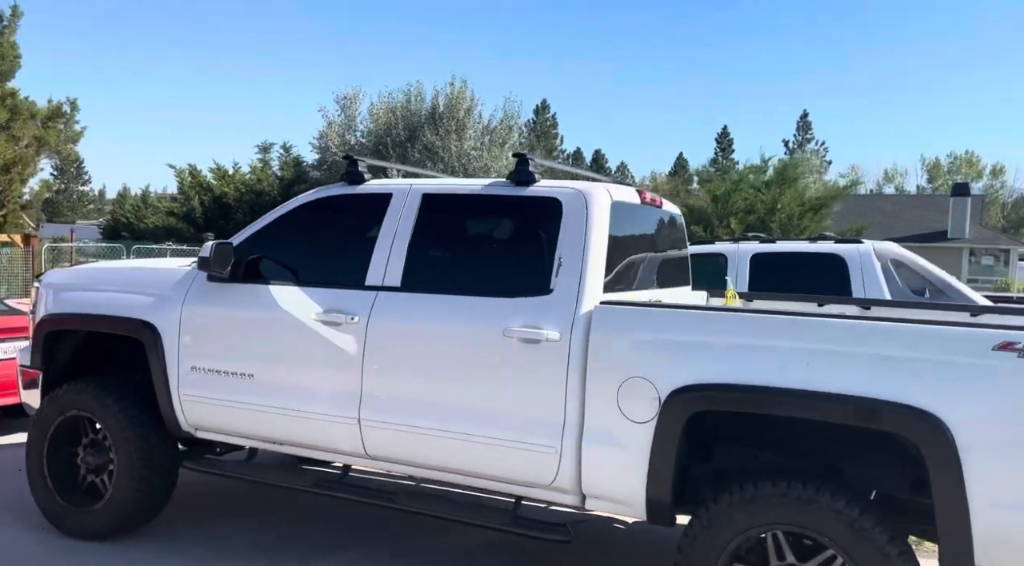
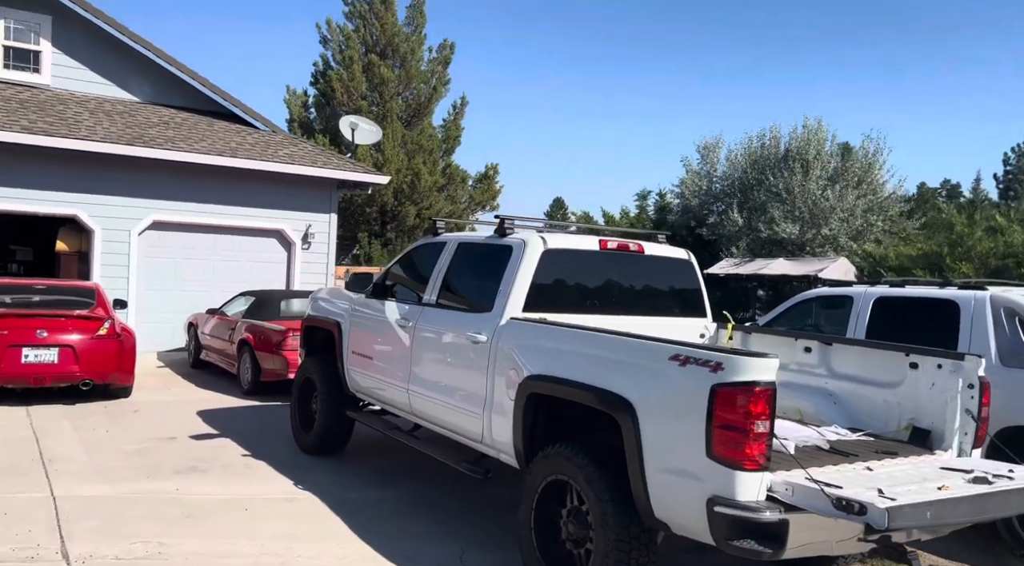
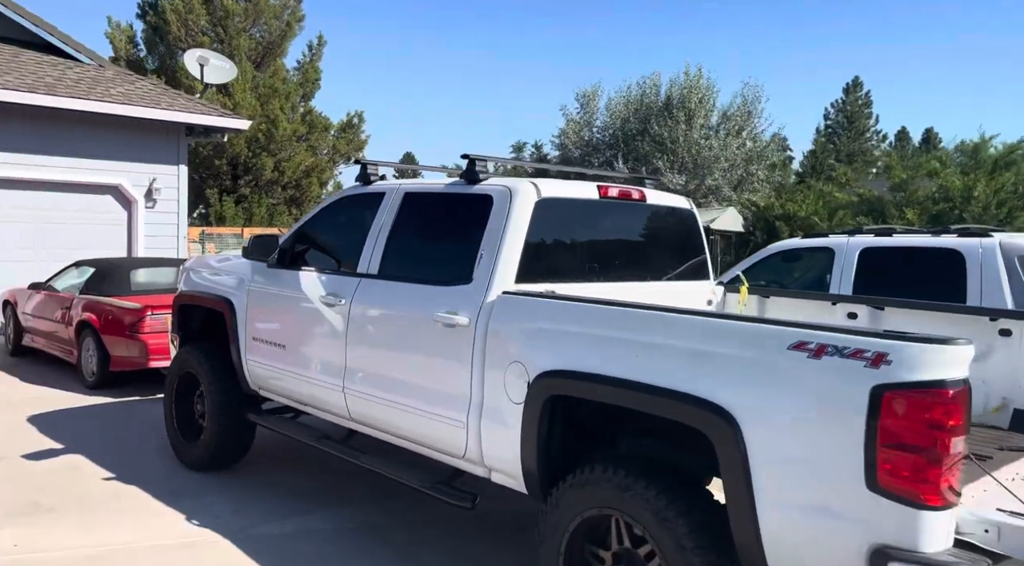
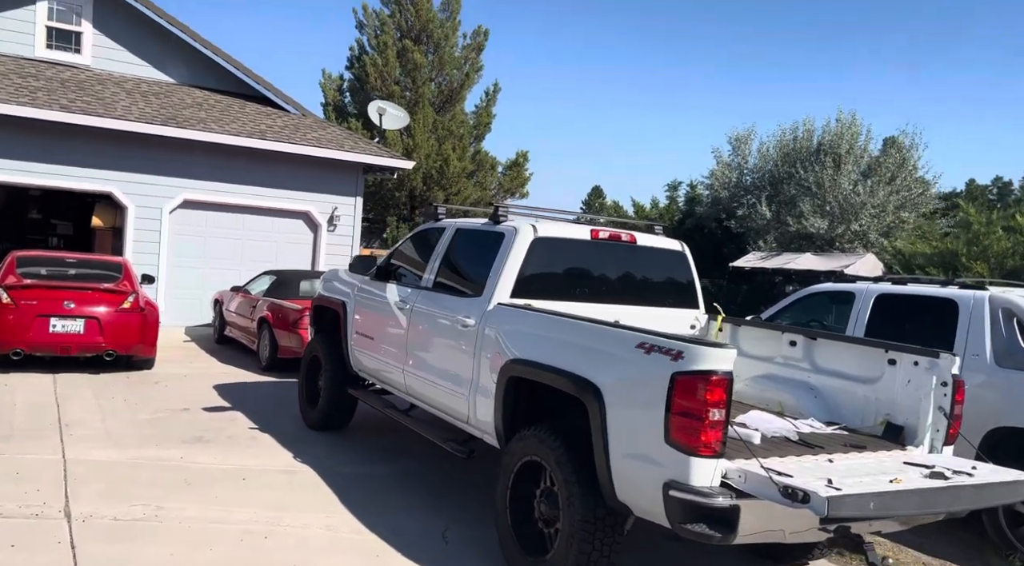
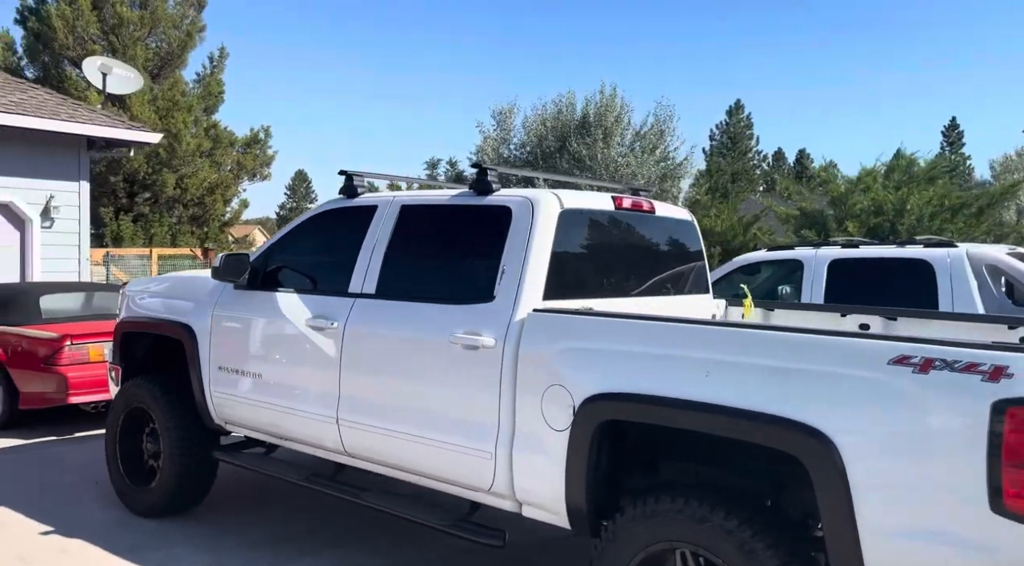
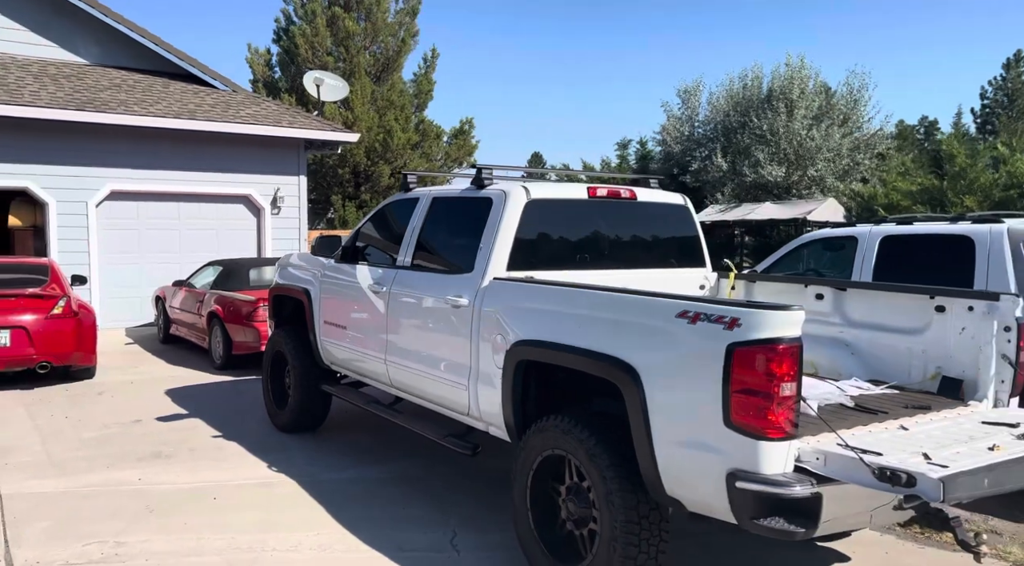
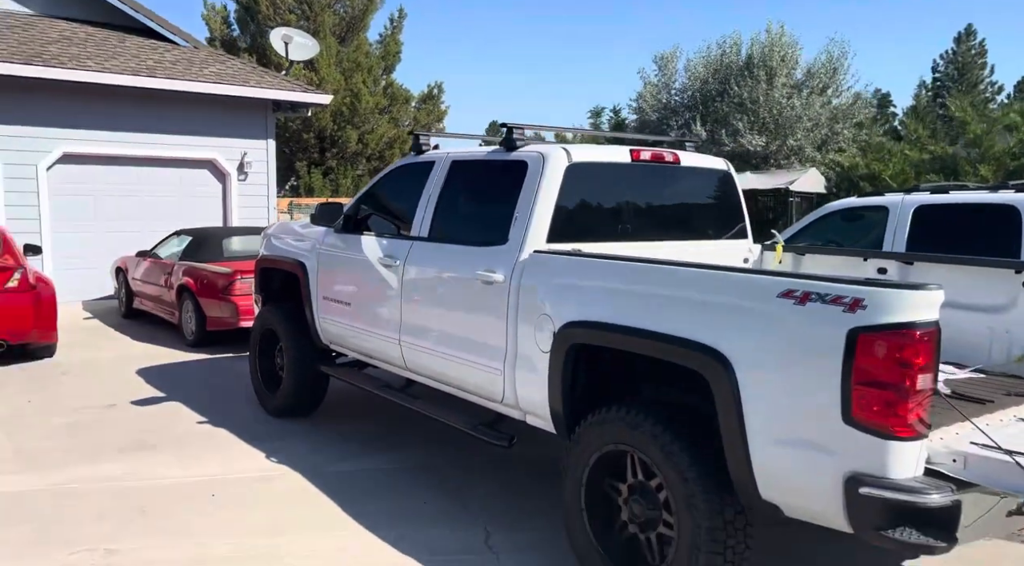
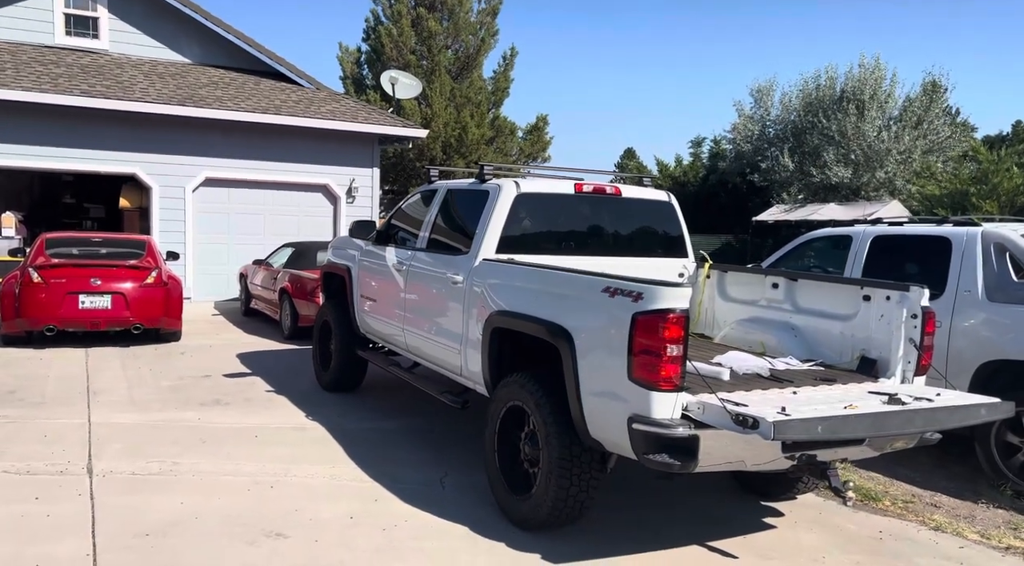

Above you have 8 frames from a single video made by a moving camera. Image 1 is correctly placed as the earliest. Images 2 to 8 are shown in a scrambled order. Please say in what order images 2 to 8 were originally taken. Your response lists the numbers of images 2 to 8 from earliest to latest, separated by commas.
5, 3, 7, 6, 8, 4, 2
